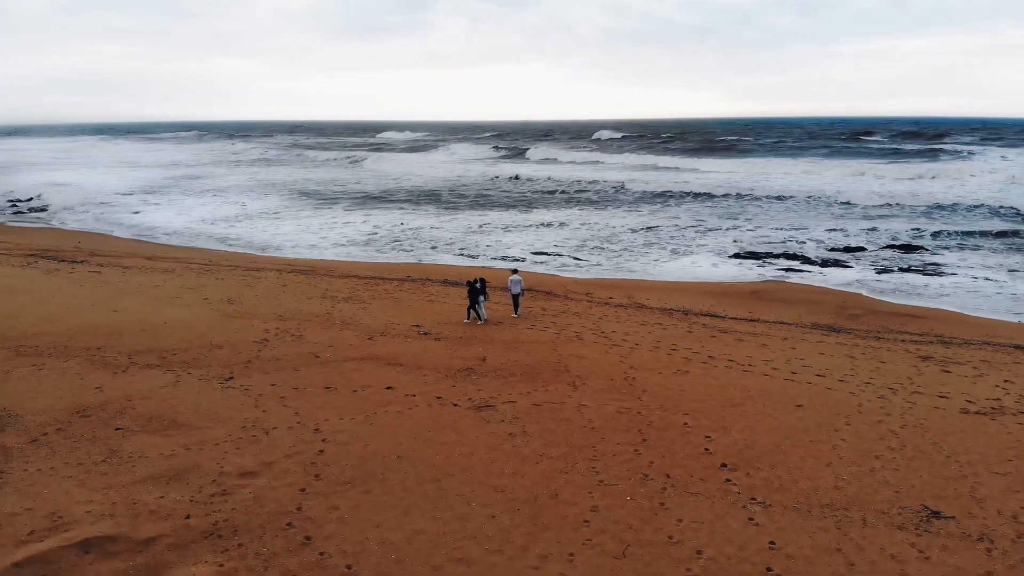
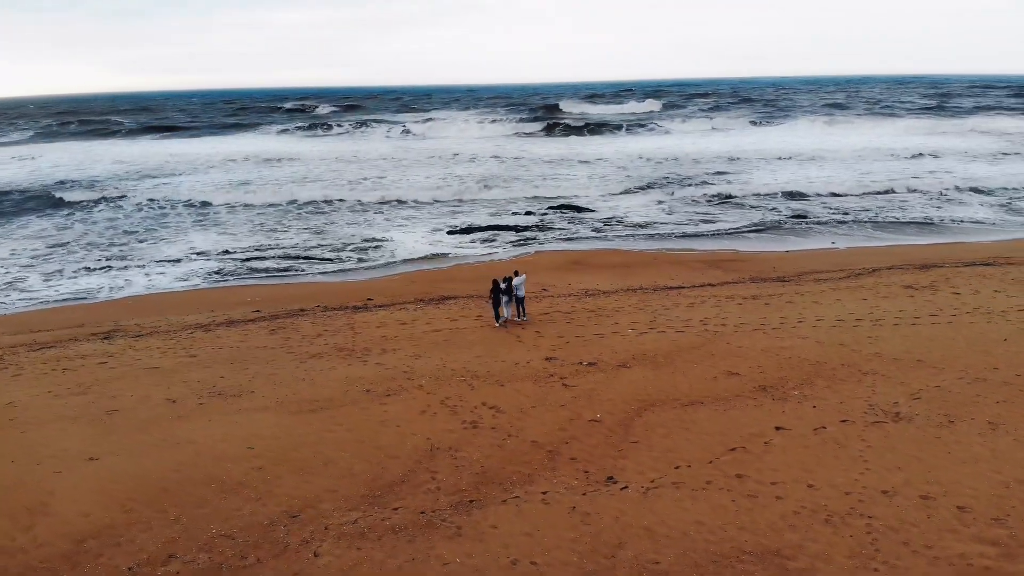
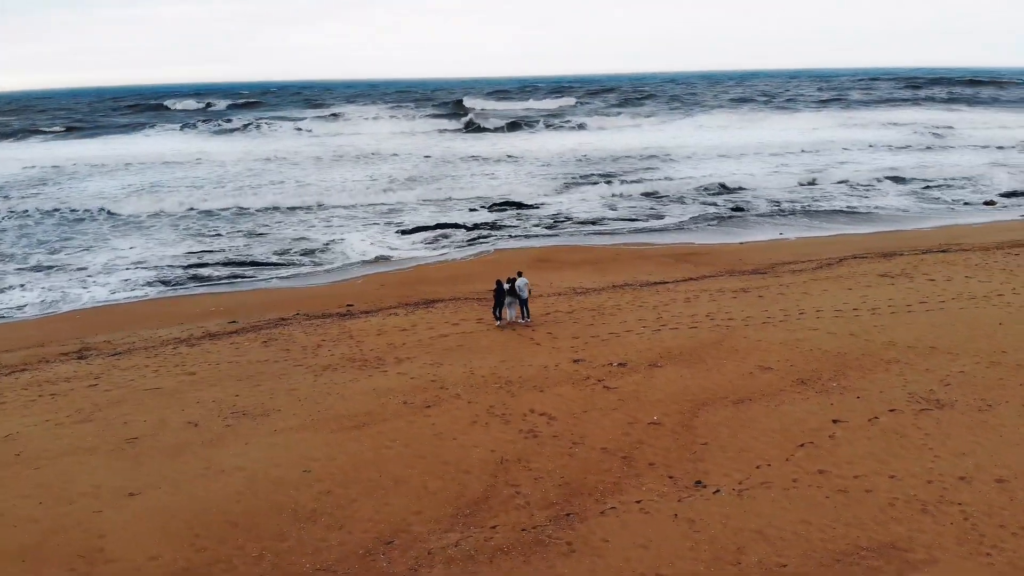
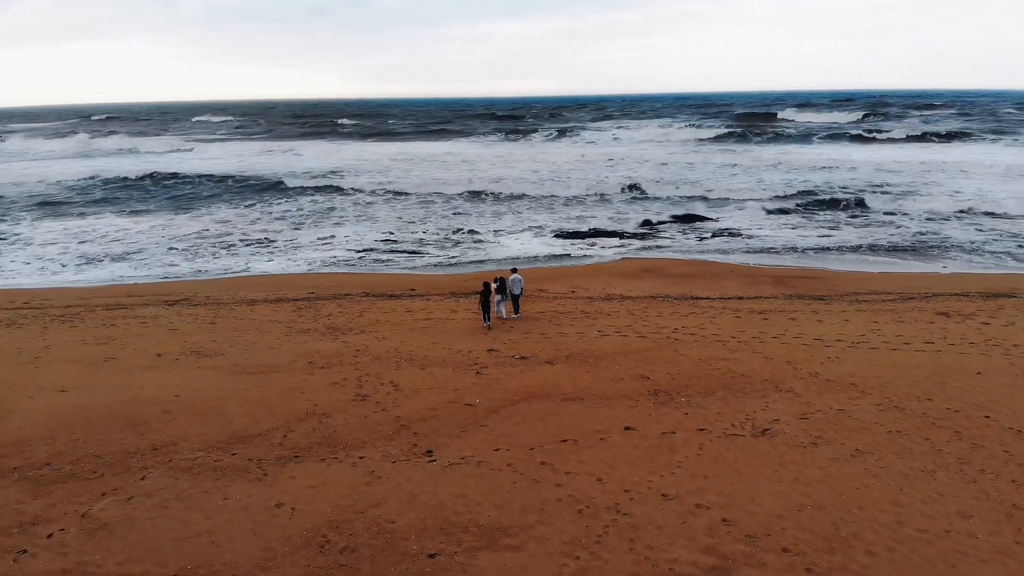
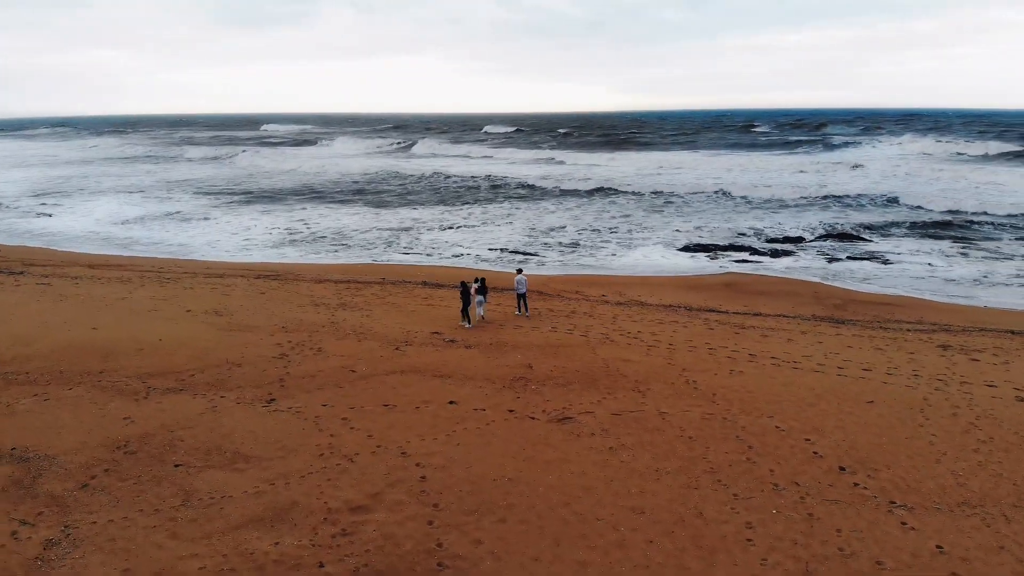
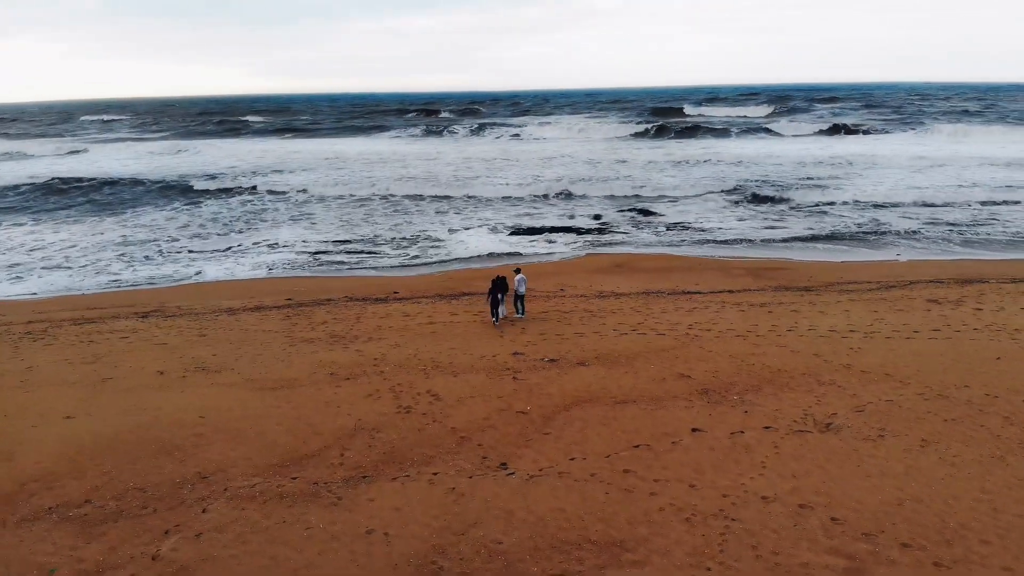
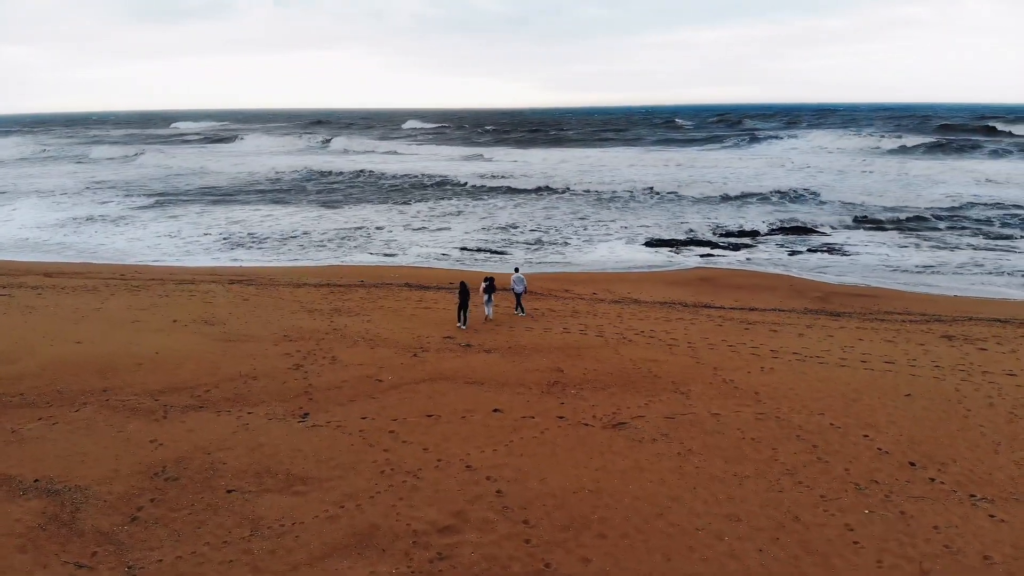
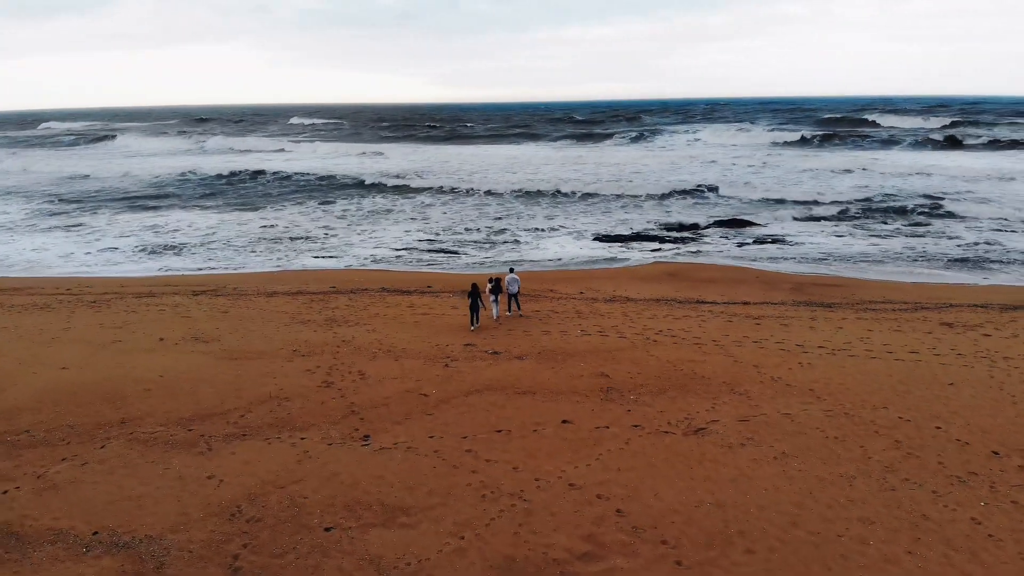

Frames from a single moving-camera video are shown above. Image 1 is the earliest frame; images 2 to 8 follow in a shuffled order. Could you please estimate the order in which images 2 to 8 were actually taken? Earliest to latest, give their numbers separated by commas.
5, 7, 8, 4, 6, 2, 3
